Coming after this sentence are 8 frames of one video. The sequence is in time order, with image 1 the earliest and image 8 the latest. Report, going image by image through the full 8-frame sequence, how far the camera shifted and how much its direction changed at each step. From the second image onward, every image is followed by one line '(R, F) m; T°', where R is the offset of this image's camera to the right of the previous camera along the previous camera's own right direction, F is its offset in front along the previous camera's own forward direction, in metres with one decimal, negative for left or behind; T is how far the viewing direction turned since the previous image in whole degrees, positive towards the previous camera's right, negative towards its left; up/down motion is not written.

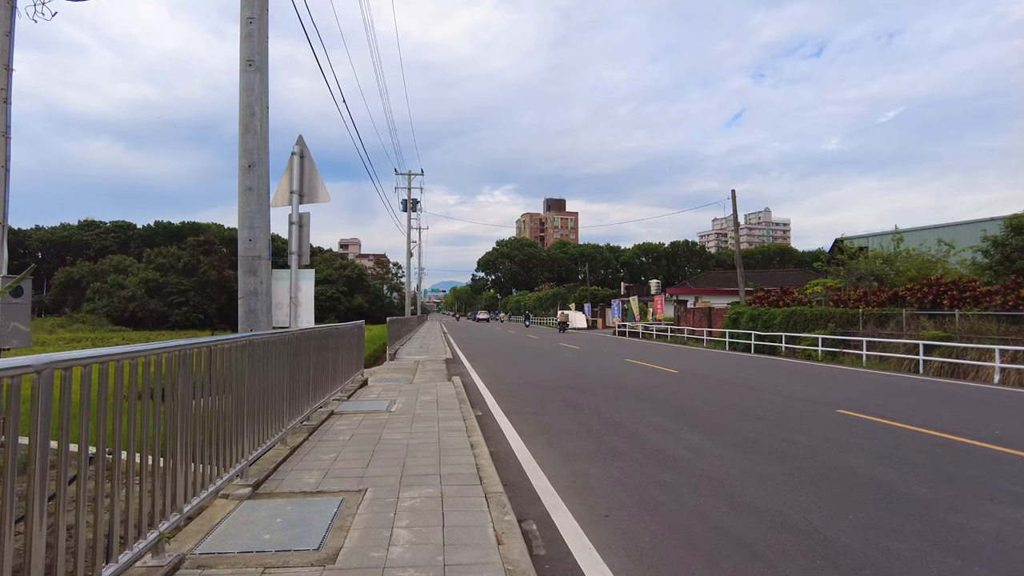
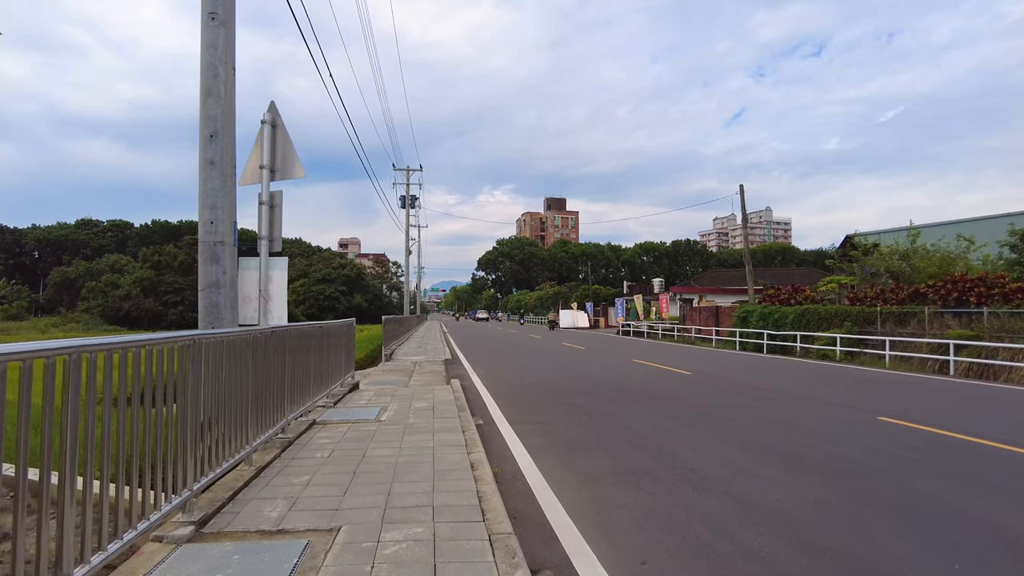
(-0.1, +0.9) m; 0°
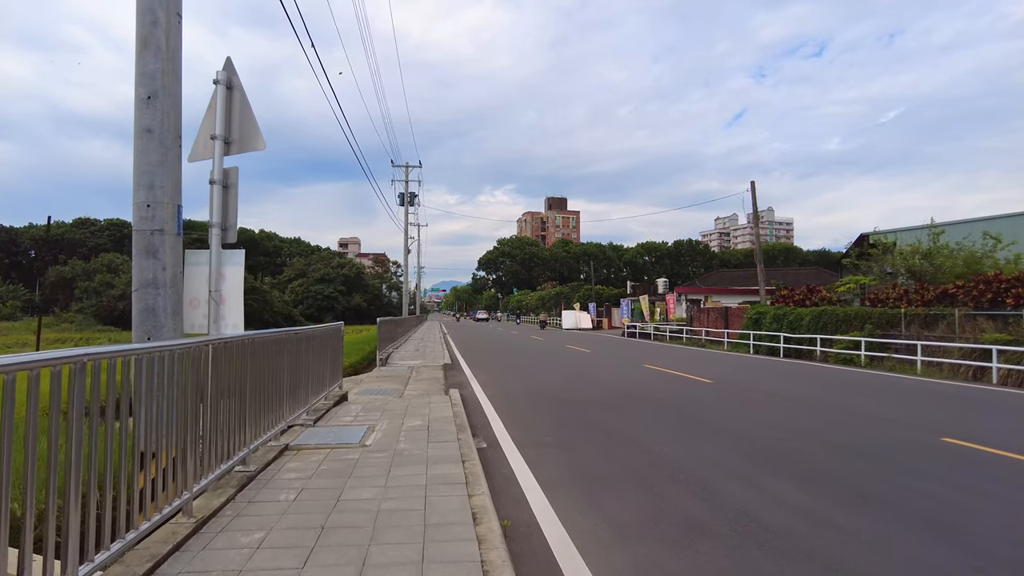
(-0.1, +1.1) m; 0°
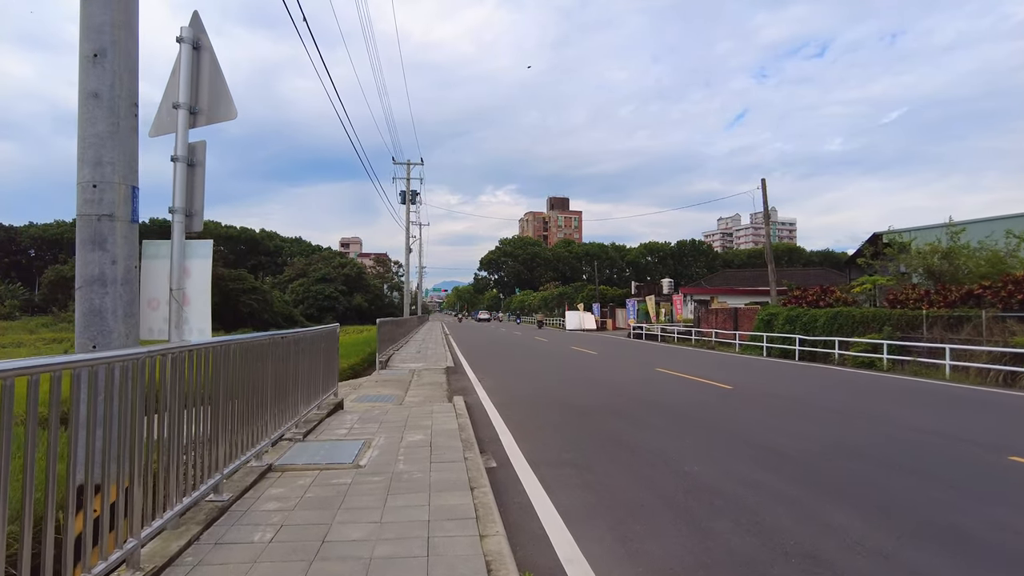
(-0.1, +0.7) m; 0°
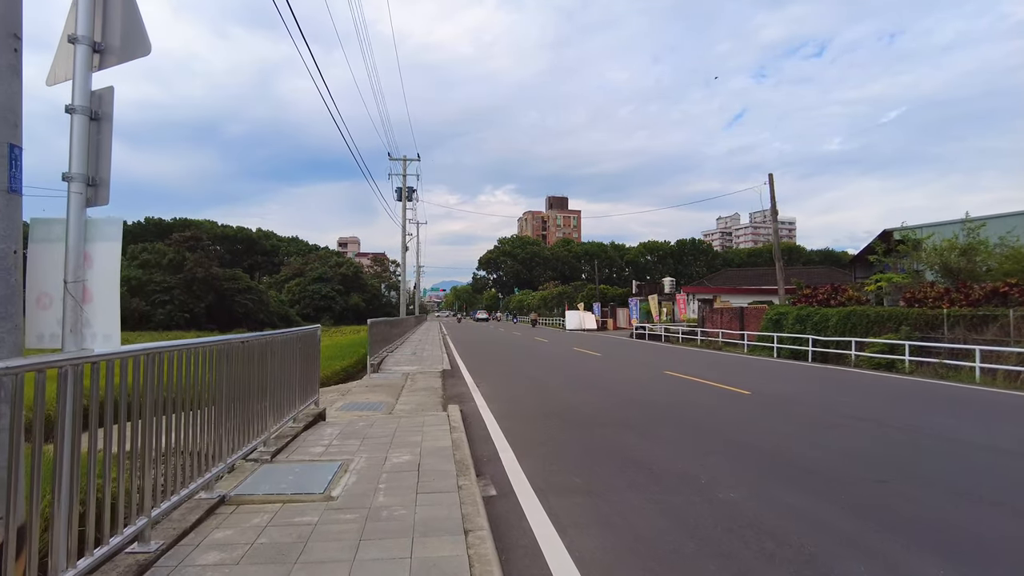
(0.0, +0.9) m; 0°
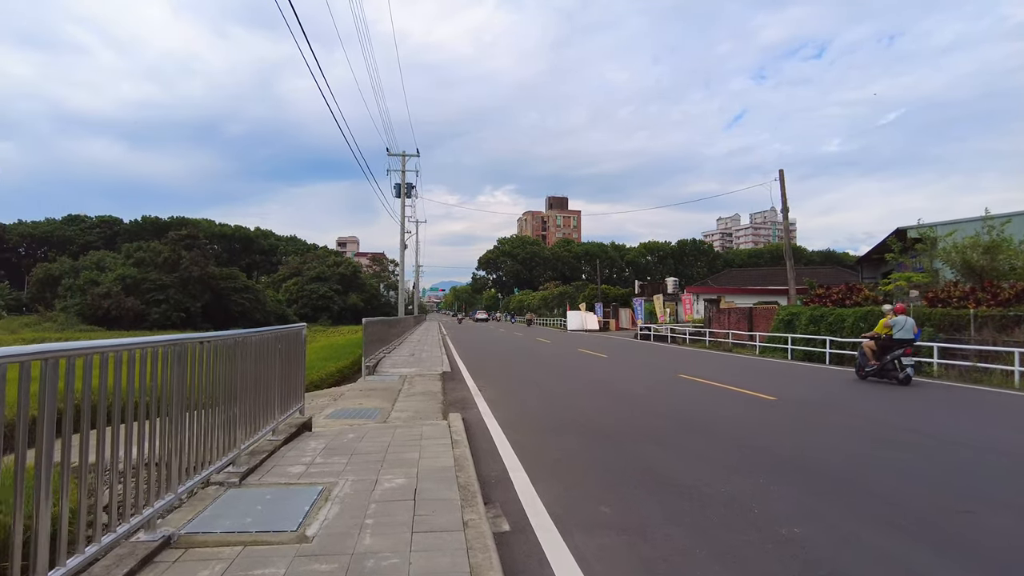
(-0.1, +0.9) m; 0°
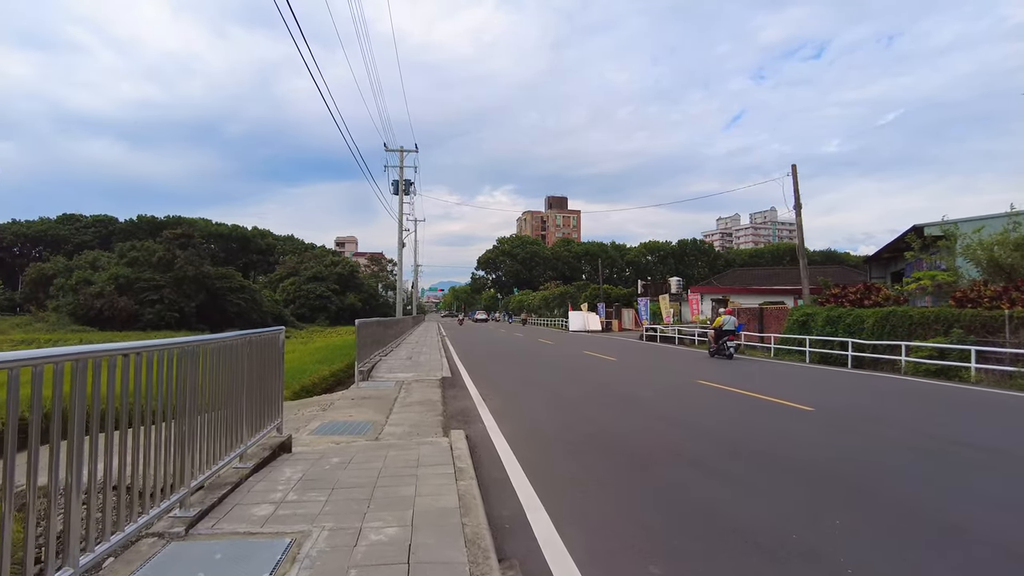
(-0.1, +1.0) m; 0°
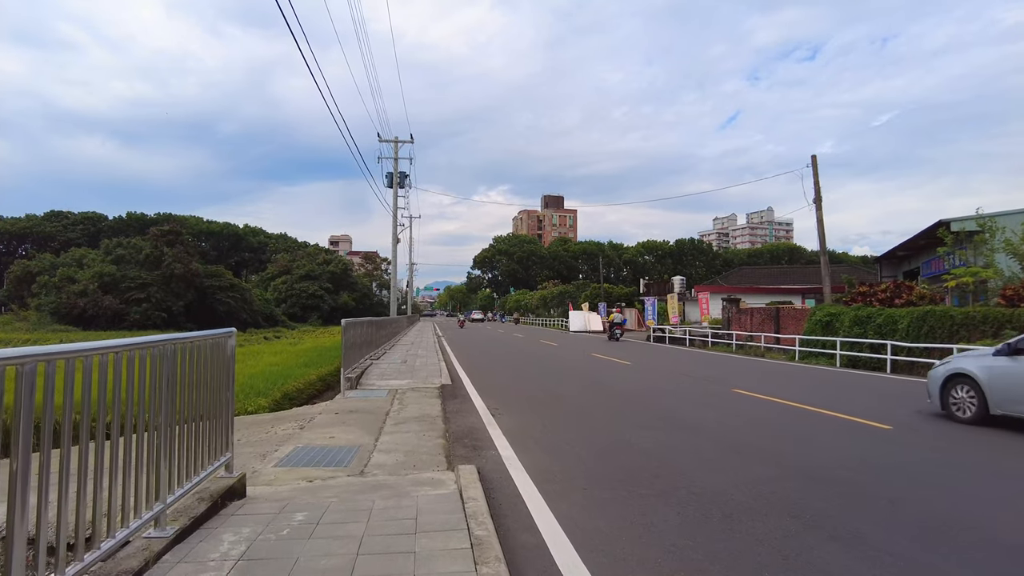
(-0.3, +1.6) m; 0°
